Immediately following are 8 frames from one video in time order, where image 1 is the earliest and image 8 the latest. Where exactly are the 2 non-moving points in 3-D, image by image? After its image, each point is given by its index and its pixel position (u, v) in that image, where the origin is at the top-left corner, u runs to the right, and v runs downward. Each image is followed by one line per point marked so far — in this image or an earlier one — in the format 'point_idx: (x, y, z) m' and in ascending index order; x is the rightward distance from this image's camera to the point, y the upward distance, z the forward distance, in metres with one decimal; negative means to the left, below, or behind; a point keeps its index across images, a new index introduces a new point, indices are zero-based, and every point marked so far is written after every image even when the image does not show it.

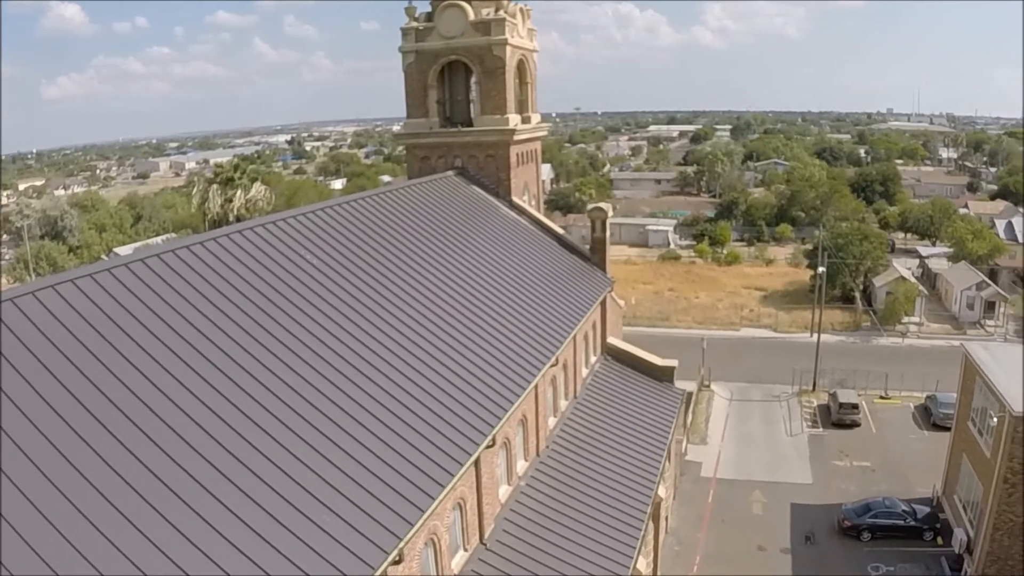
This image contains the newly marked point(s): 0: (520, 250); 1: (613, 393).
0: (+0.2, +0.8, +16.6) m
1: (+2.3, -2.4, +16.4) m
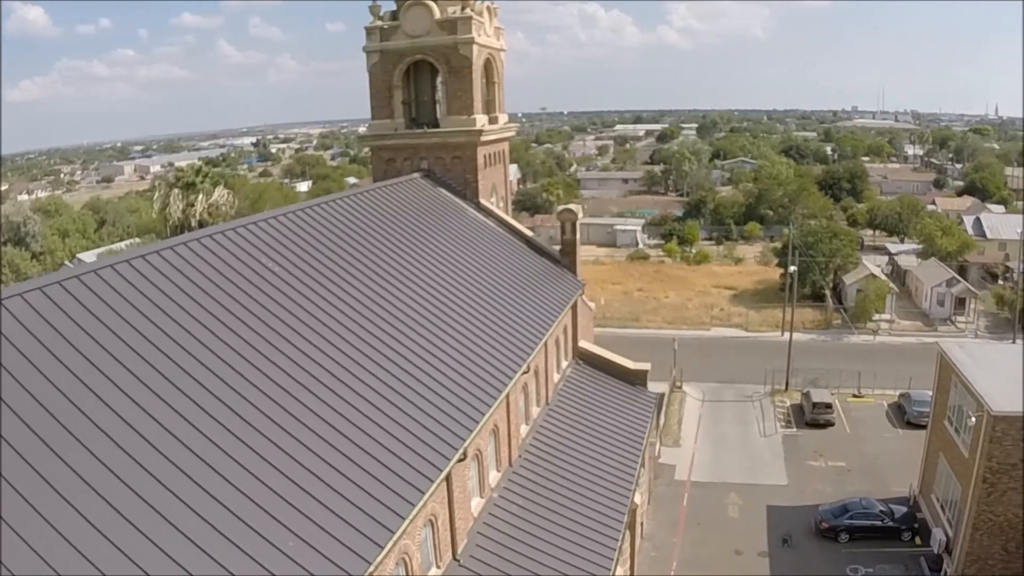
0: (-0.5, +0.7, +16.0) m
1: (+1.7, -2.5, +15.9) m
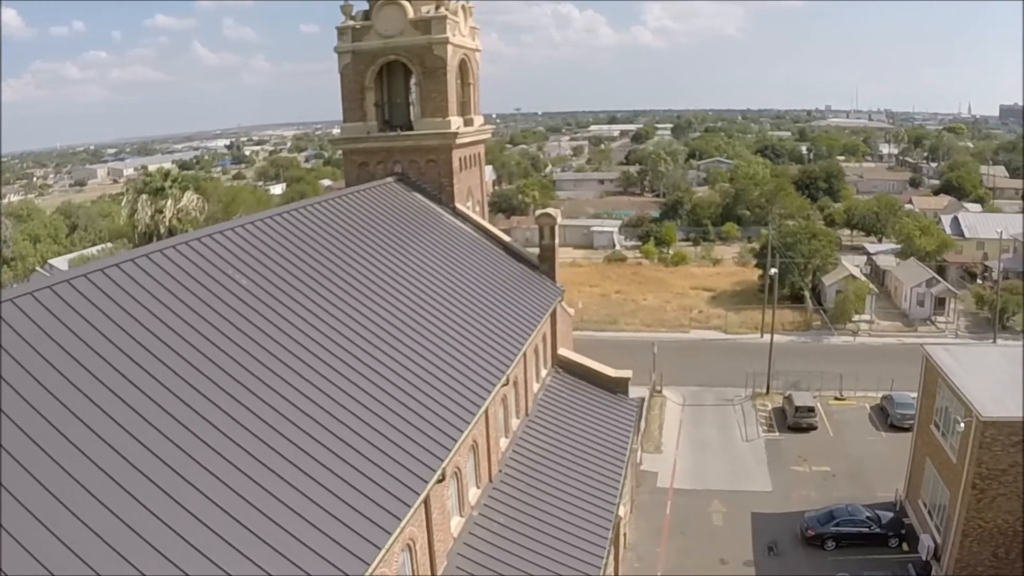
0: (-0.9, +0.5, +15.5) m
1: (+1.2, -2.6, +15.4) m
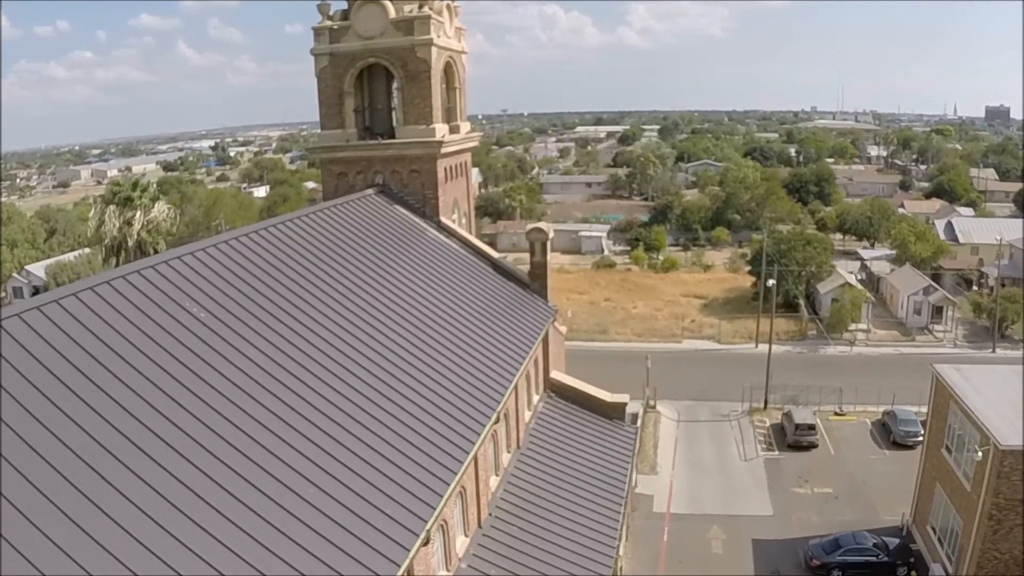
0: (-1.2, +0.1, +14.5) m
1: (+1.0, -3.0, +14.5) m
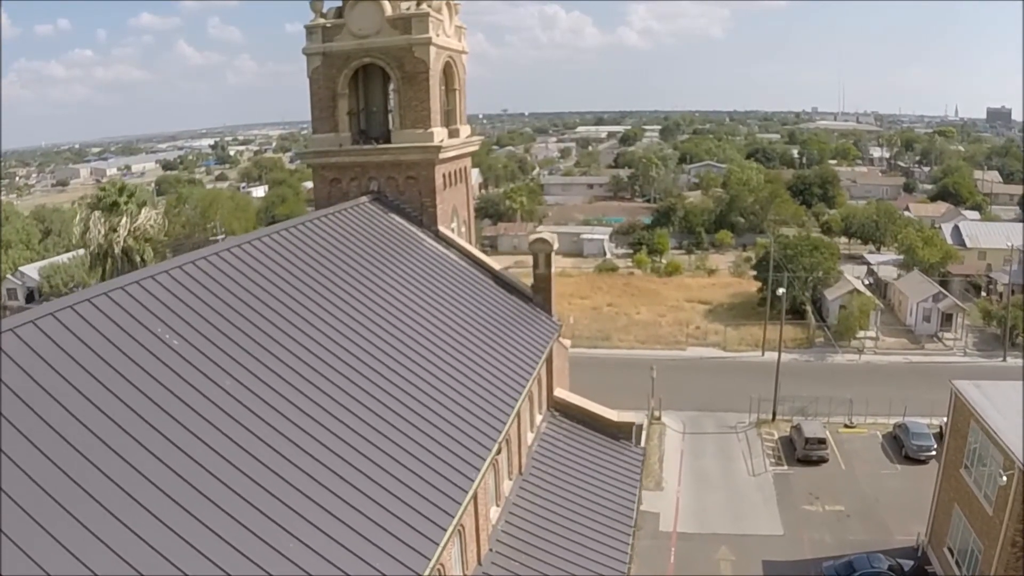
0: (-1.1, -0.1, +13.8) m
1: (+1.0, -3.2, +13.8) m
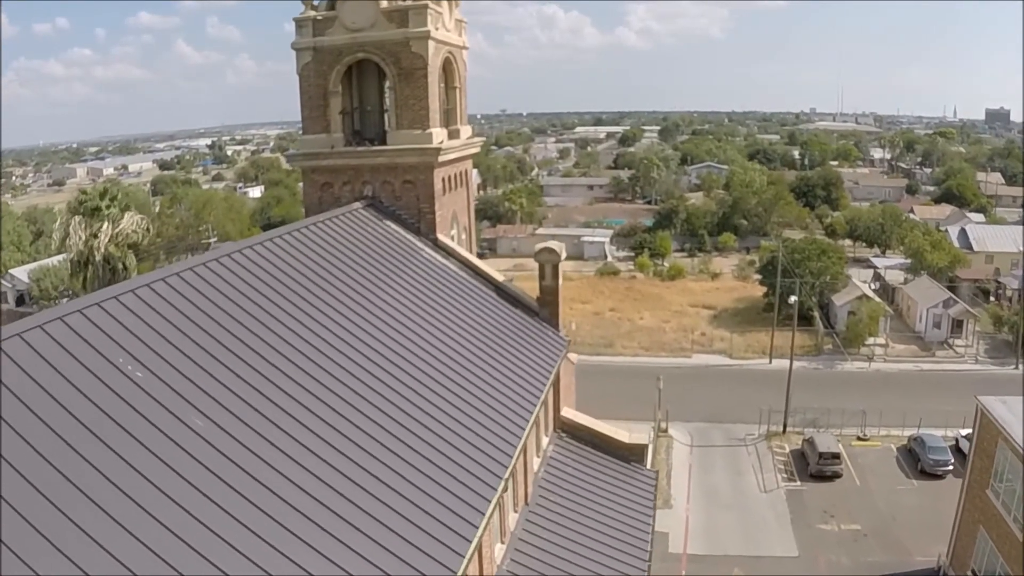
0: (-1.1, -0.3, +12.9) m
1: (+1.1, -3.4, +12.9) m
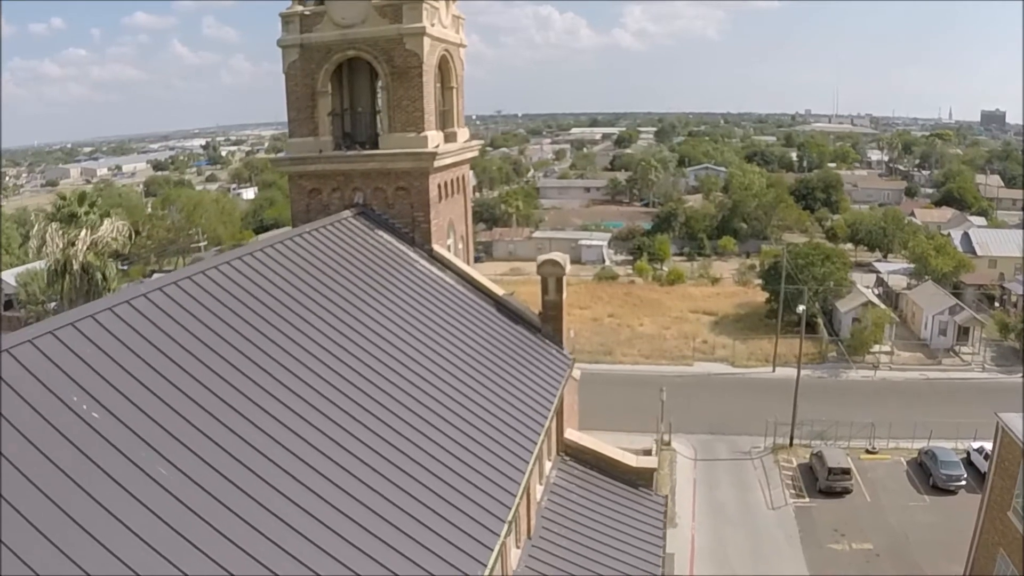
0: (-1.1, -0.6, +12.2) m
1: (+1.1, -3.7, +12.2) m
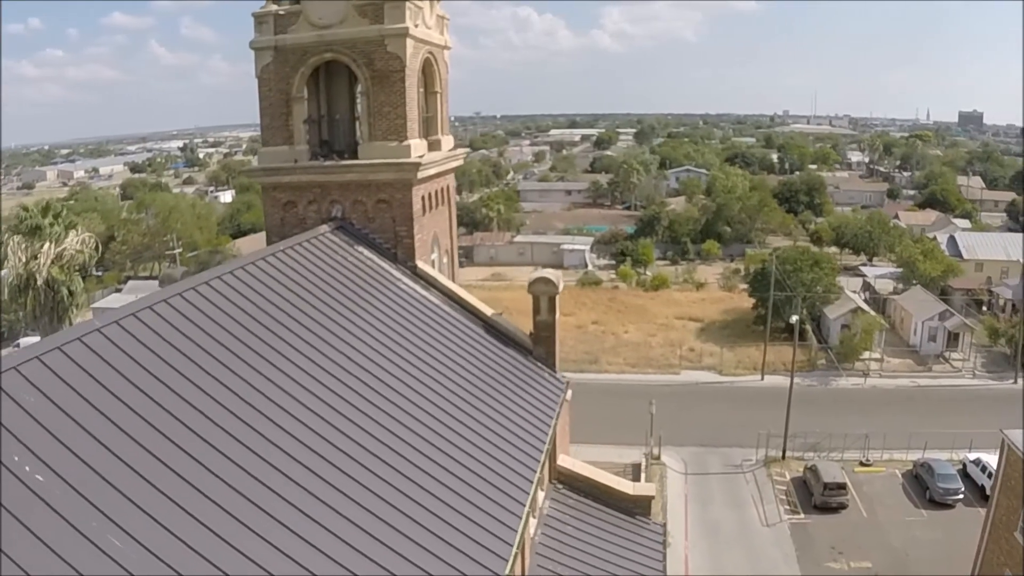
0: (-1.3, -0.9, +11.5) m
1: (+0.9, -4.0, +11.5) m
